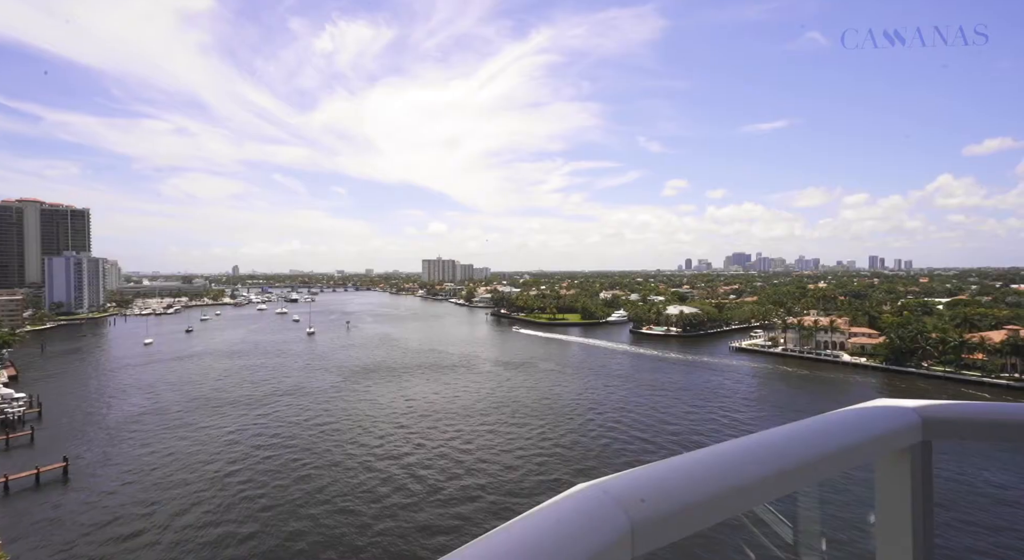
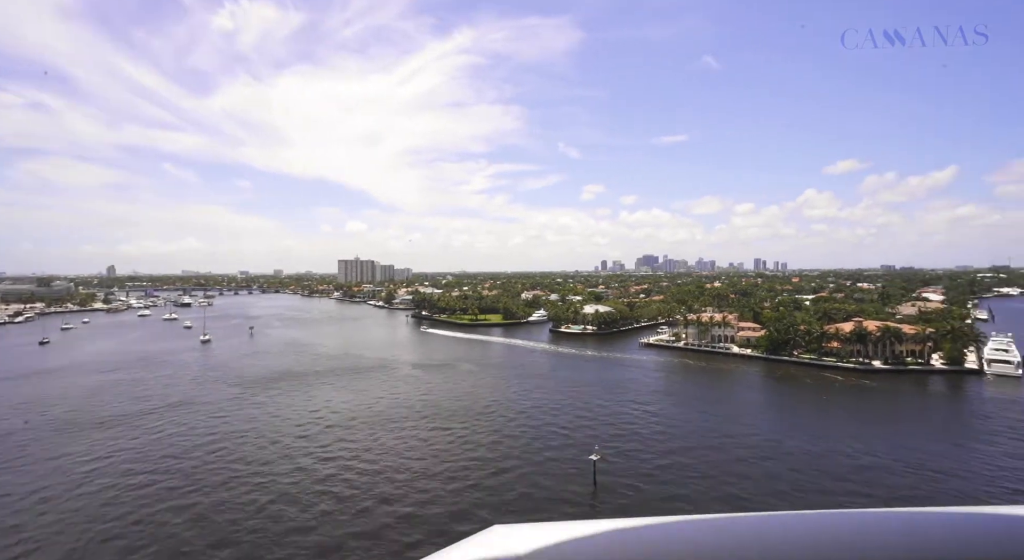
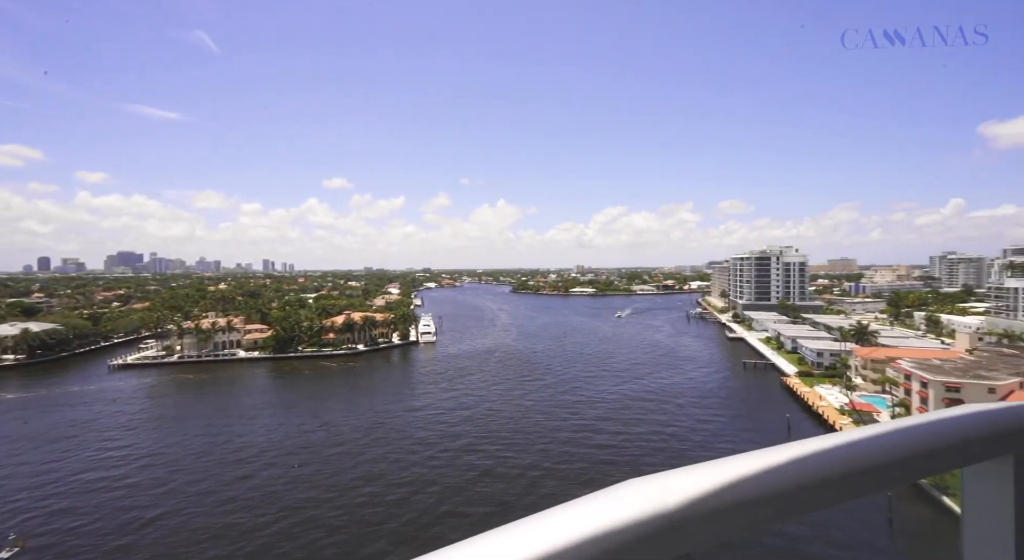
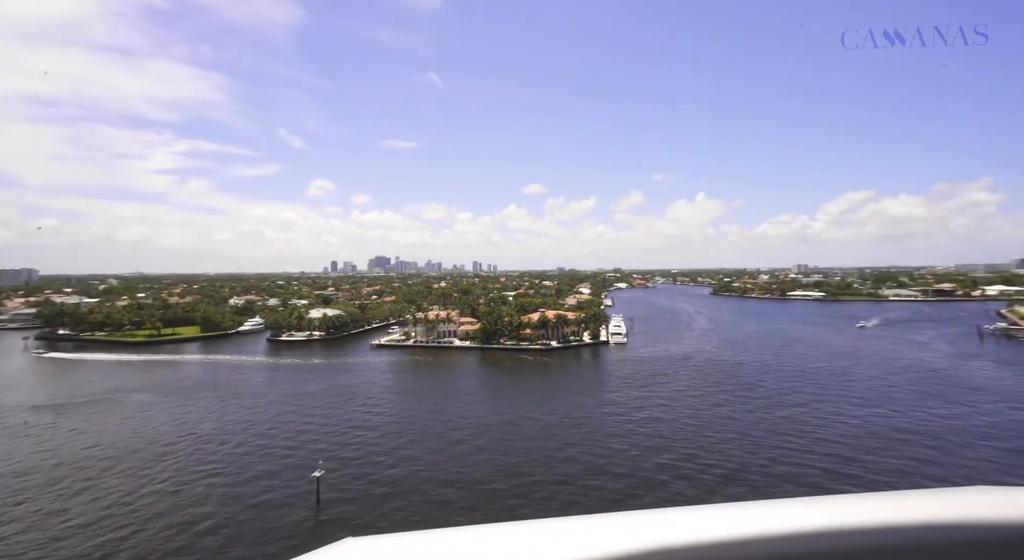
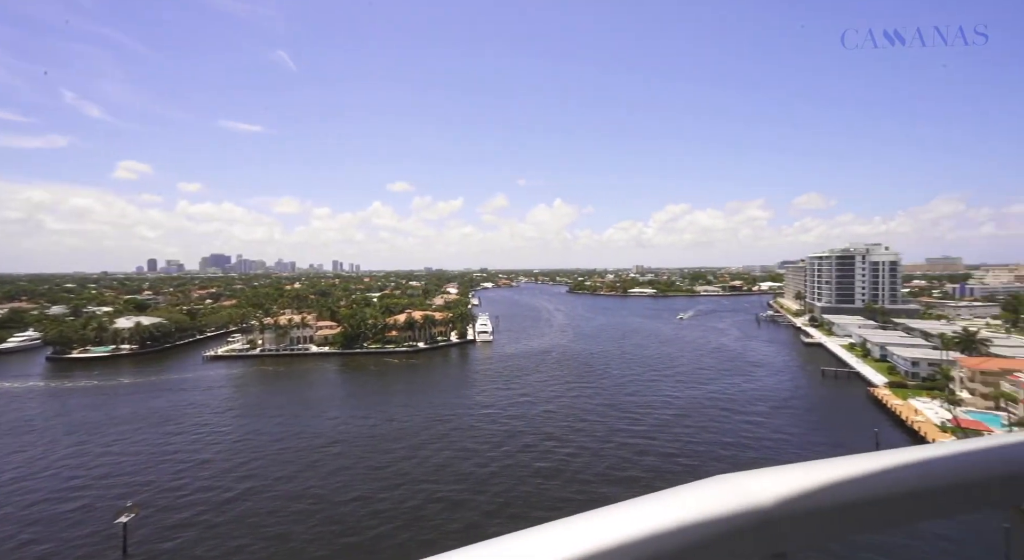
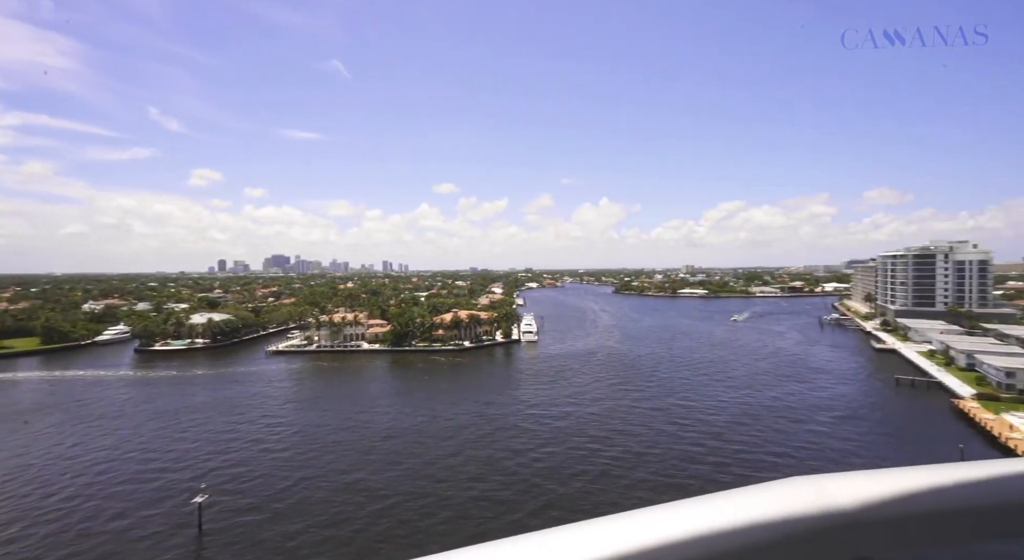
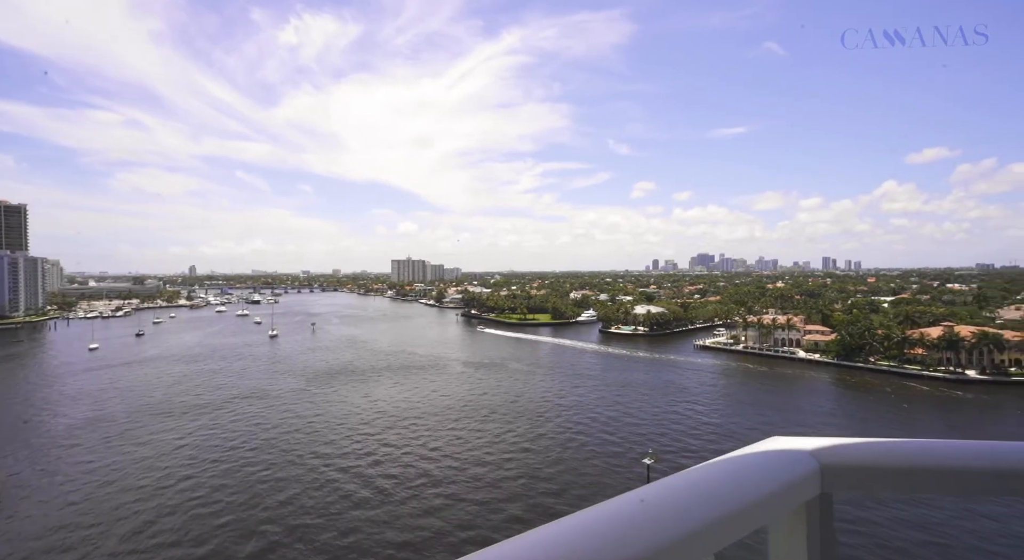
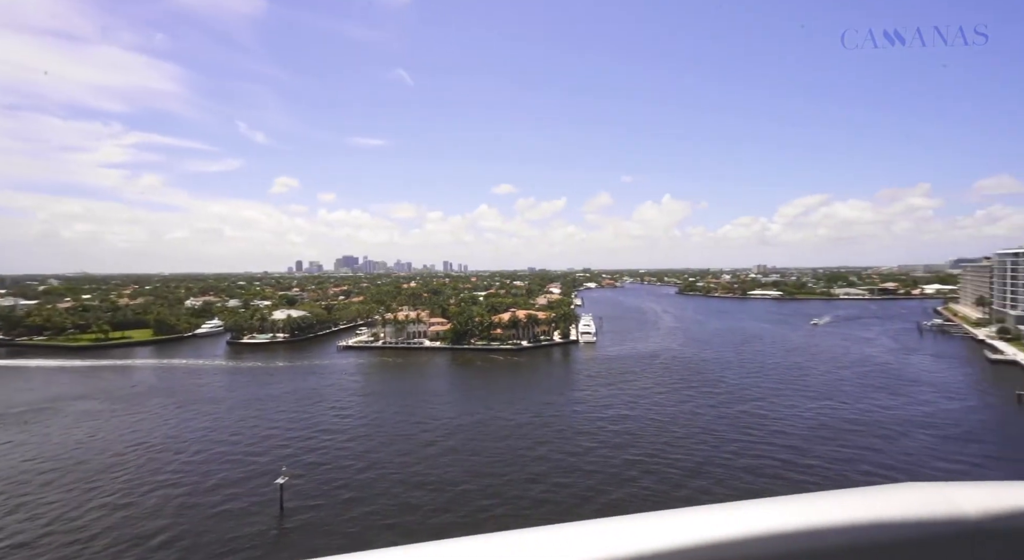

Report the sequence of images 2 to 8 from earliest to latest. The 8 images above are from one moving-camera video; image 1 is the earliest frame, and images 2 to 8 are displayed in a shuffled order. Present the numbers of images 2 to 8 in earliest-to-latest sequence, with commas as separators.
7, 2, 4, 8, 6, 5, 3
